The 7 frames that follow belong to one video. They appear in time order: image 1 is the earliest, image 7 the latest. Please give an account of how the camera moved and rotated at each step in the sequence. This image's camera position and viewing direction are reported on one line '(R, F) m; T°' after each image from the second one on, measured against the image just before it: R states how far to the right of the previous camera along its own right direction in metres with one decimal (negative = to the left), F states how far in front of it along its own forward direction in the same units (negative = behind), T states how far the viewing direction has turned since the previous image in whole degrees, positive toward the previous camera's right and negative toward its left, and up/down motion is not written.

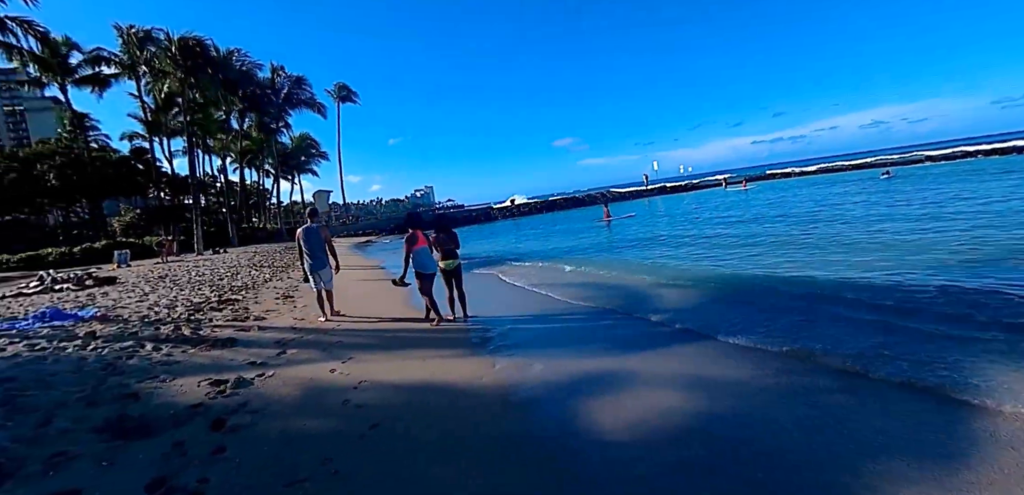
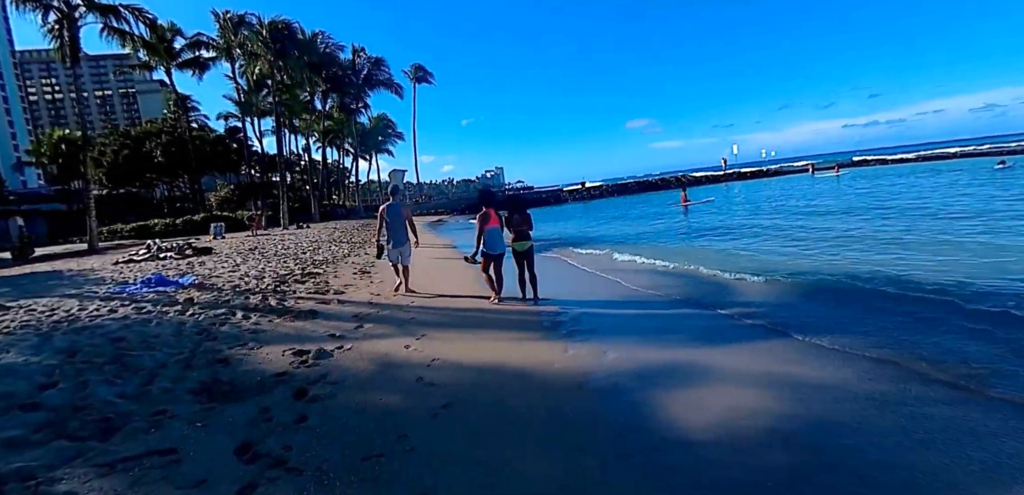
(-0.2, +0.3) m; -8°
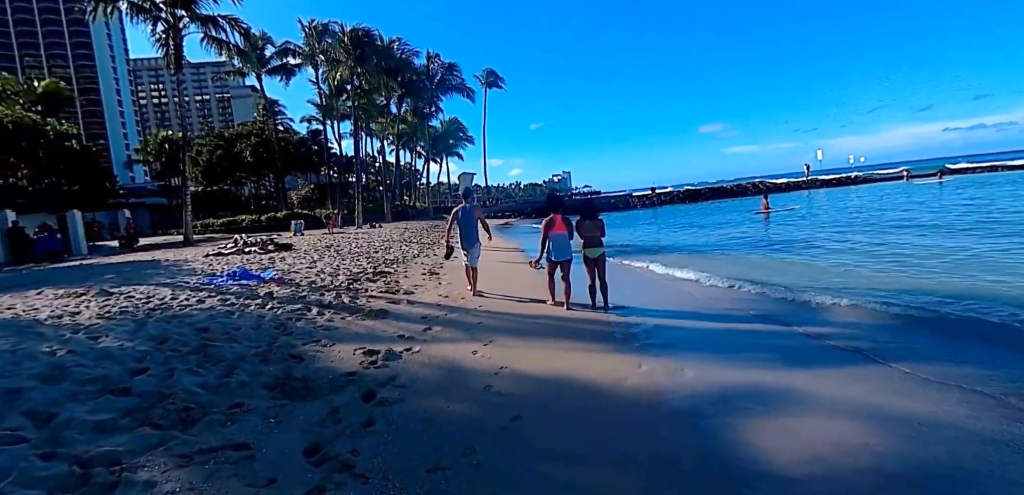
(-0.2, +0.3) m; -8°
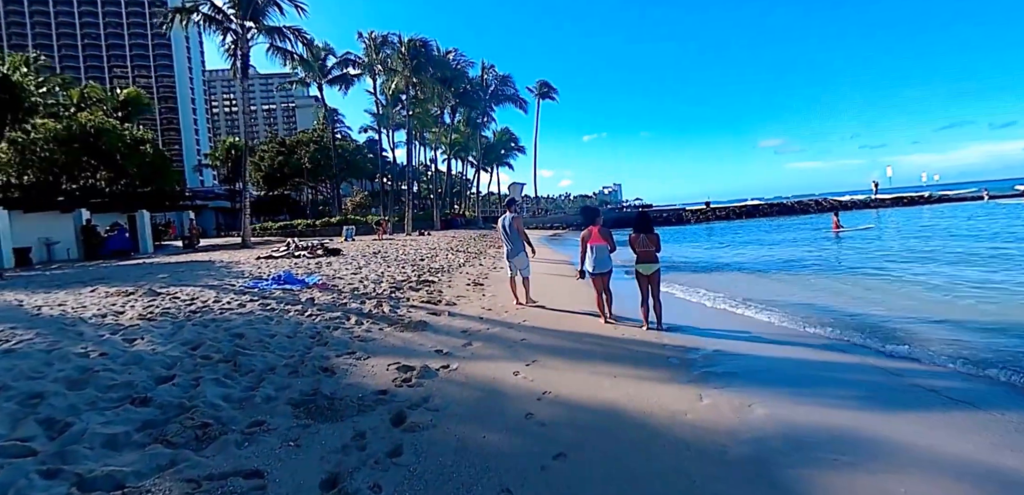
(0.0, +0.5) m; -6°
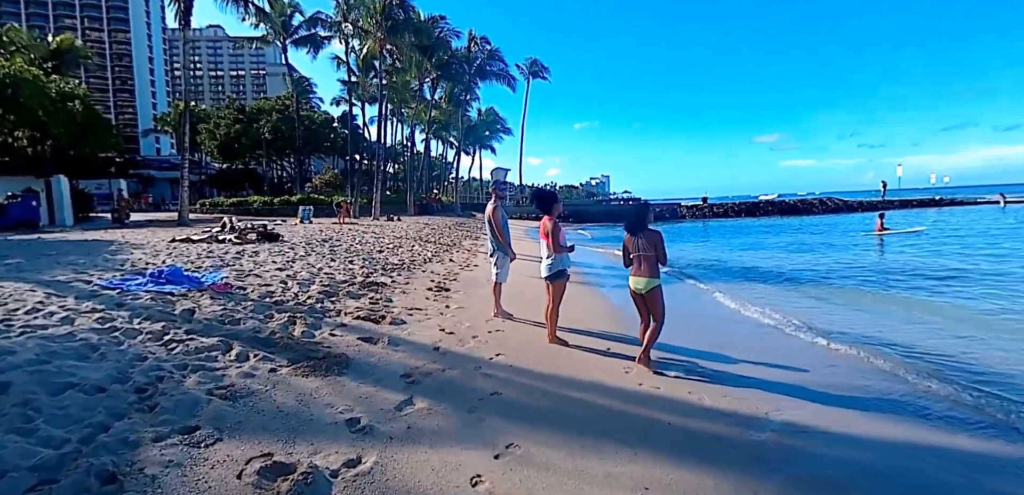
(+0.1, +2.0) m; +2°
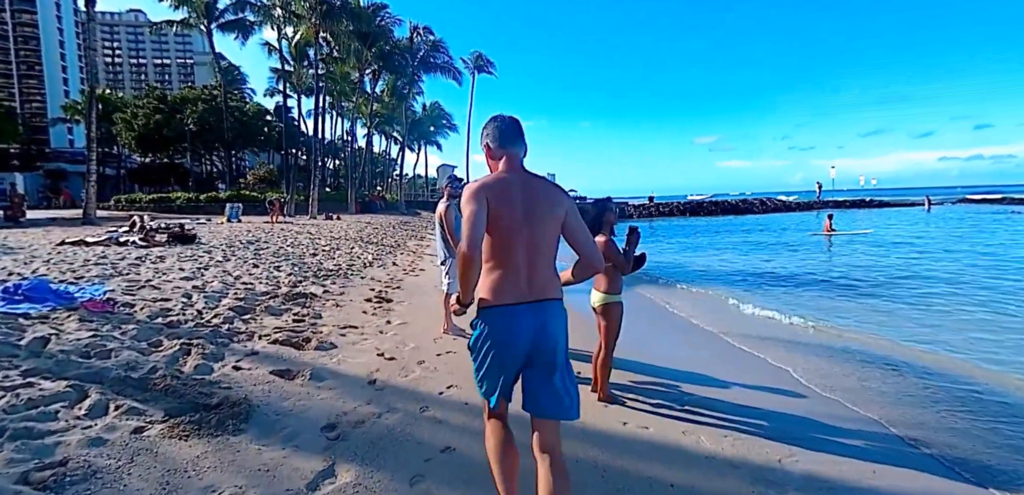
(0.0, +0.8) m; +6°
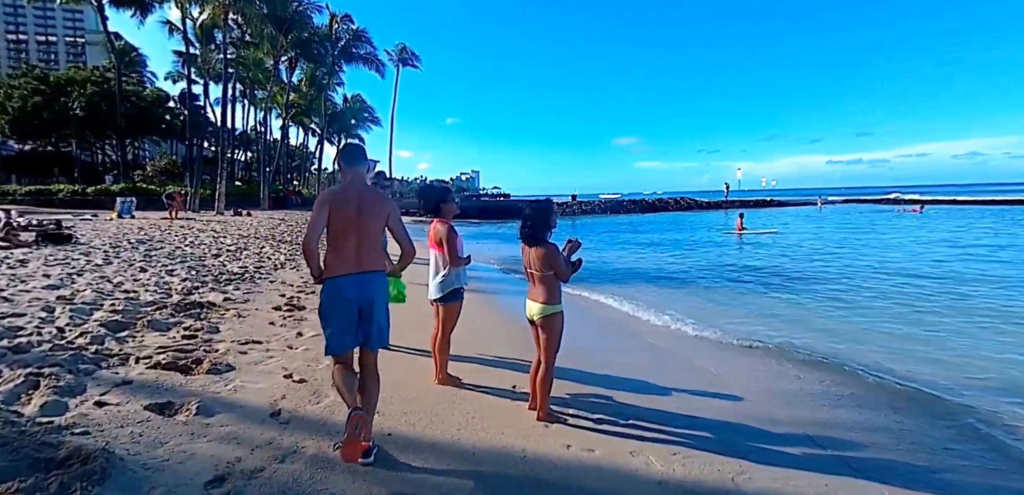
(0.0, +0.4) m; +9°
